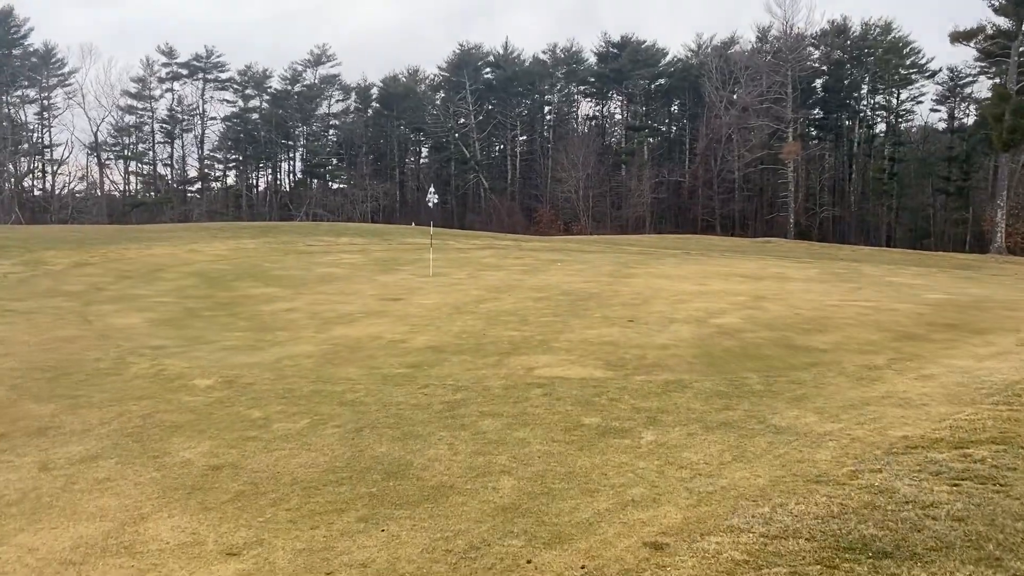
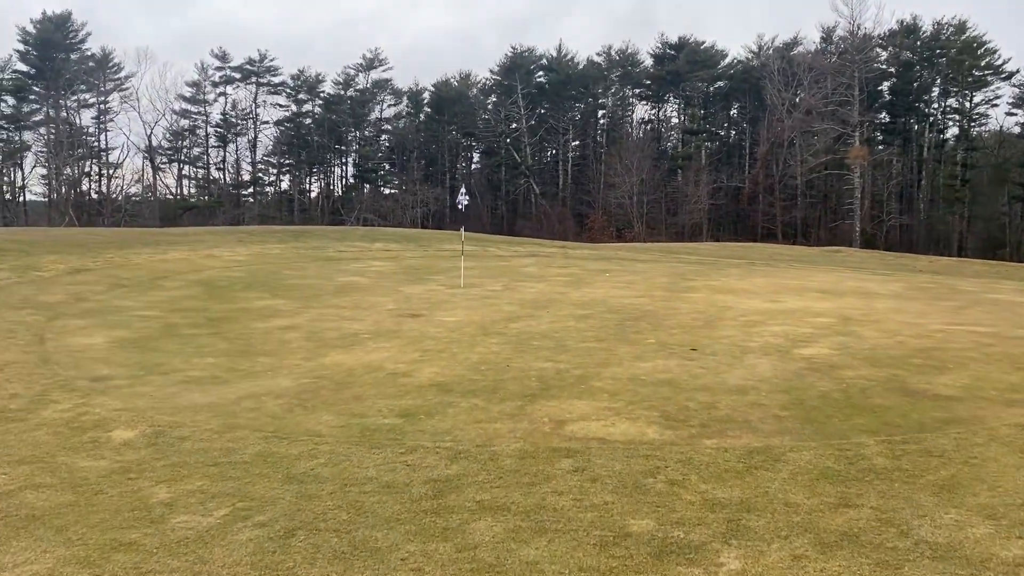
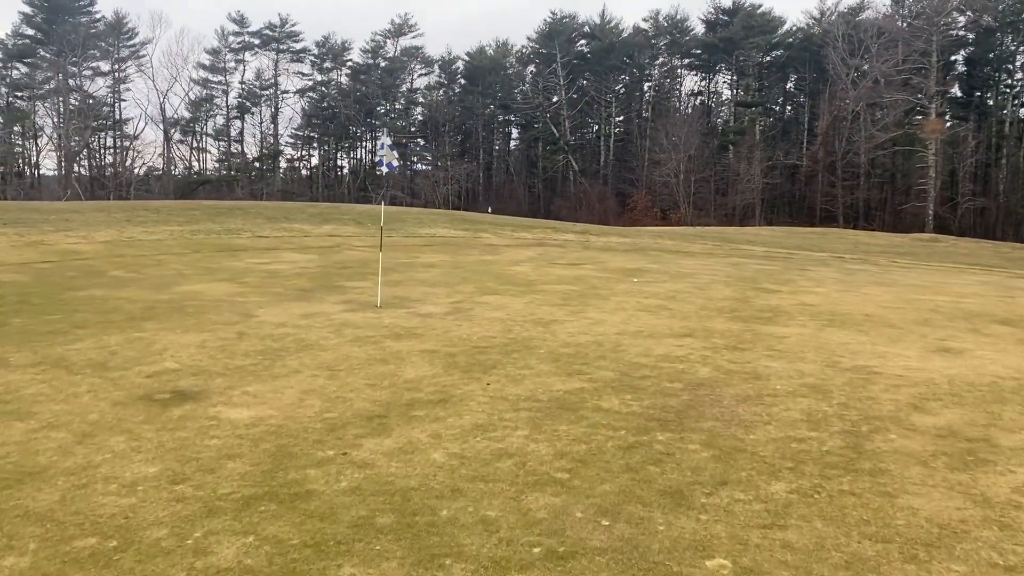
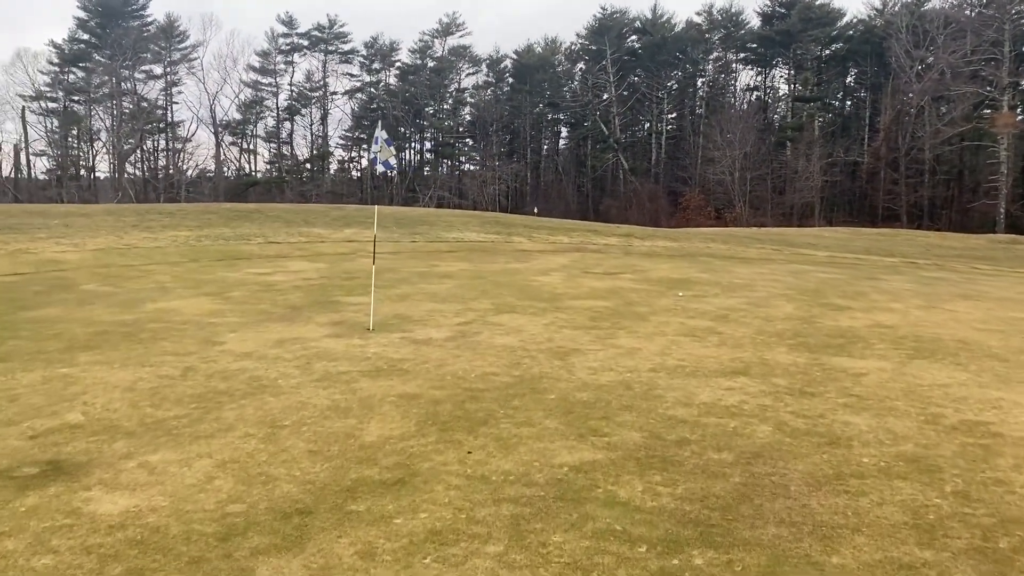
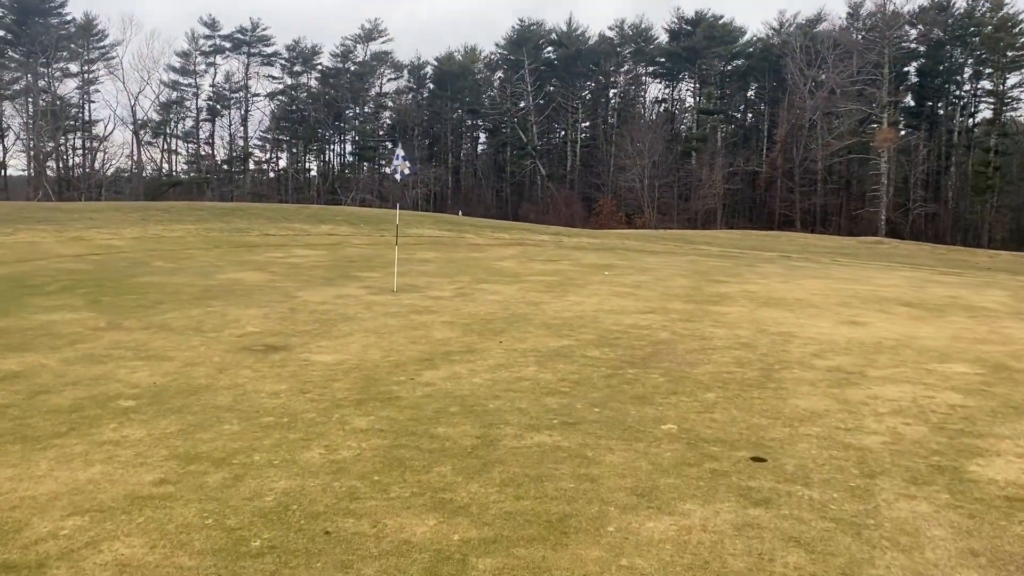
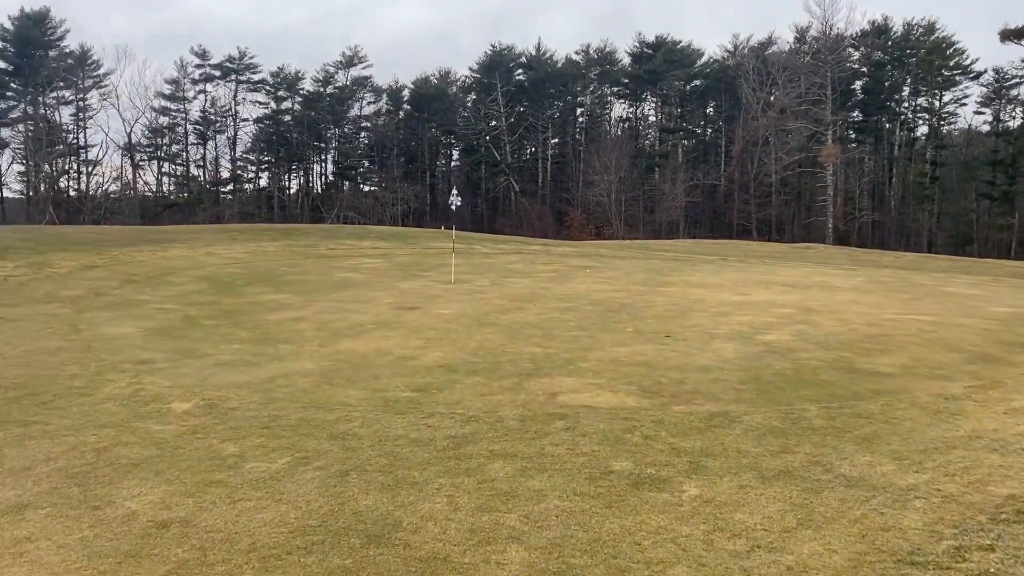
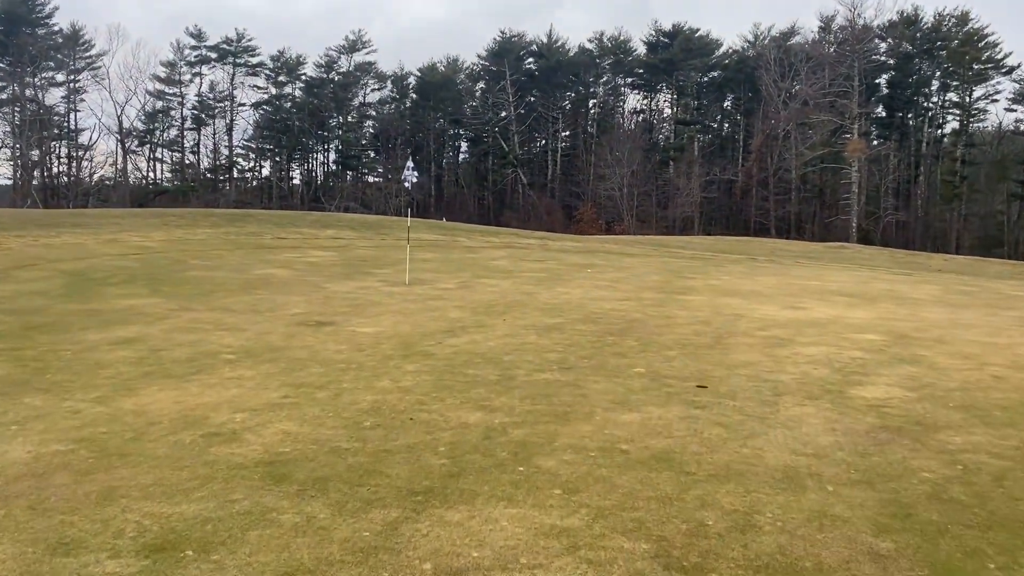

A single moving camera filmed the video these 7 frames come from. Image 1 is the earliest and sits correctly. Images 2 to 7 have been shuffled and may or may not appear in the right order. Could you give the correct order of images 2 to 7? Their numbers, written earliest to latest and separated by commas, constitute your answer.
6, 2, 7, 5, 3, 4
